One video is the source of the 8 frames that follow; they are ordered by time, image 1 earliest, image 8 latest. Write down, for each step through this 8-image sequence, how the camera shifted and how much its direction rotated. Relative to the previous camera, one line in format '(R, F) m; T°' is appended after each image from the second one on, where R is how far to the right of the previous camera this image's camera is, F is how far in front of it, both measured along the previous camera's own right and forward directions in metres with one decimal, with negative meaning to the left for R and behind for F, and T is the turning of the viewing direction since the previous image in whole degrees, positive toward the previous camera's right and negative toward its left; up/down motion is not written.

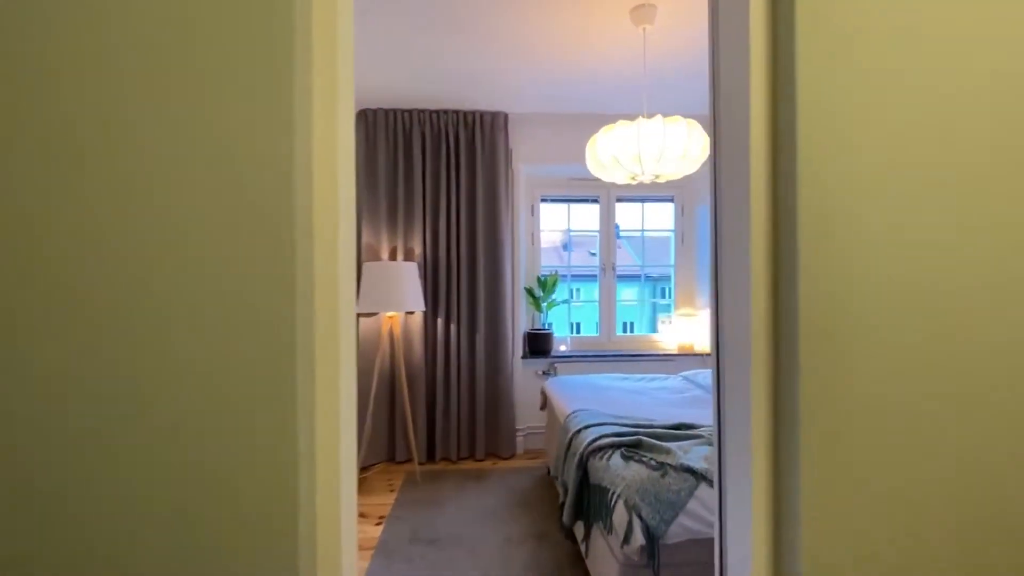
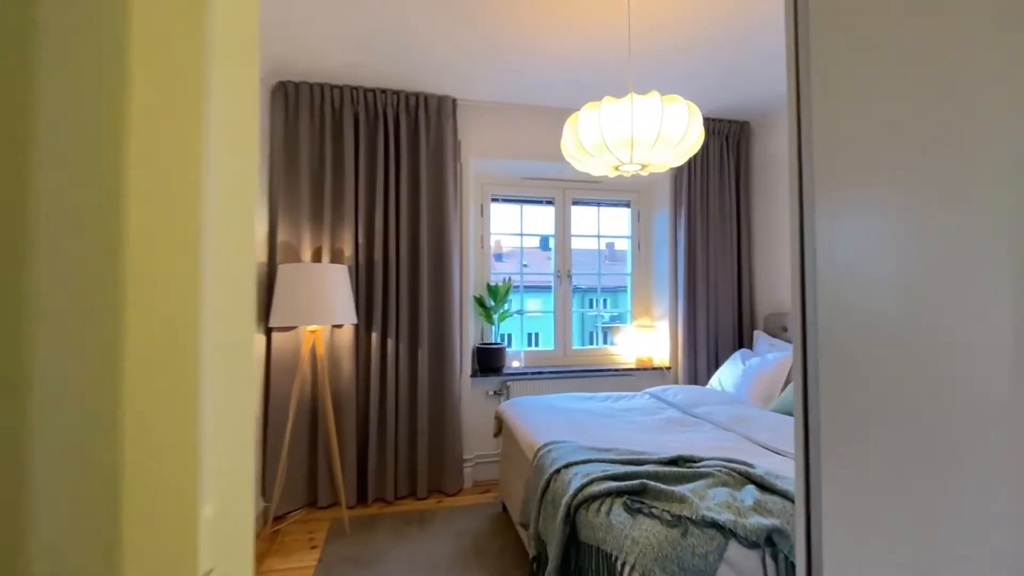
(-0.1, +0.4) m; +9°
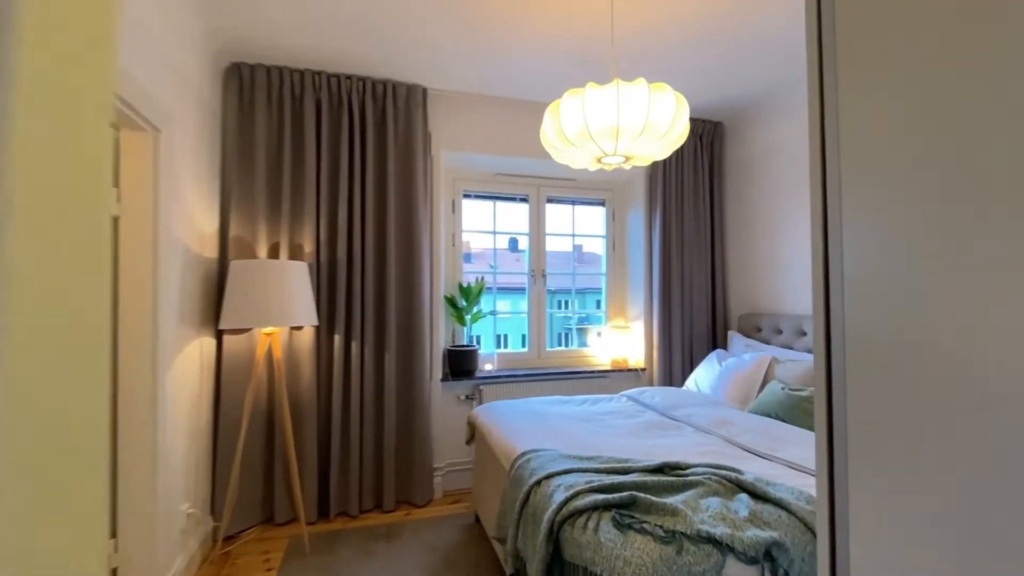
(0.0, +0.1) m; +4°
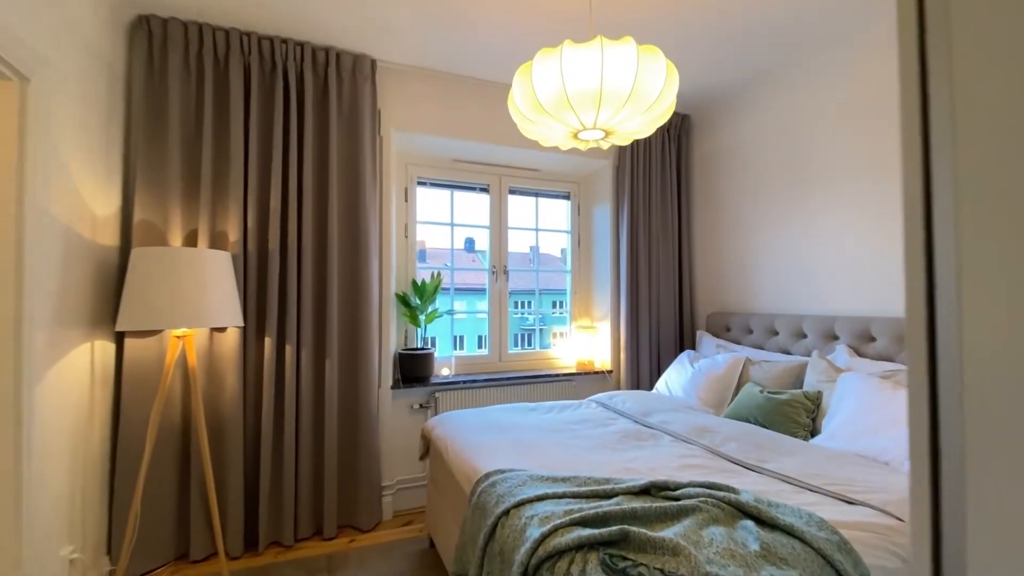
(0.0, +0.3) m; +5°
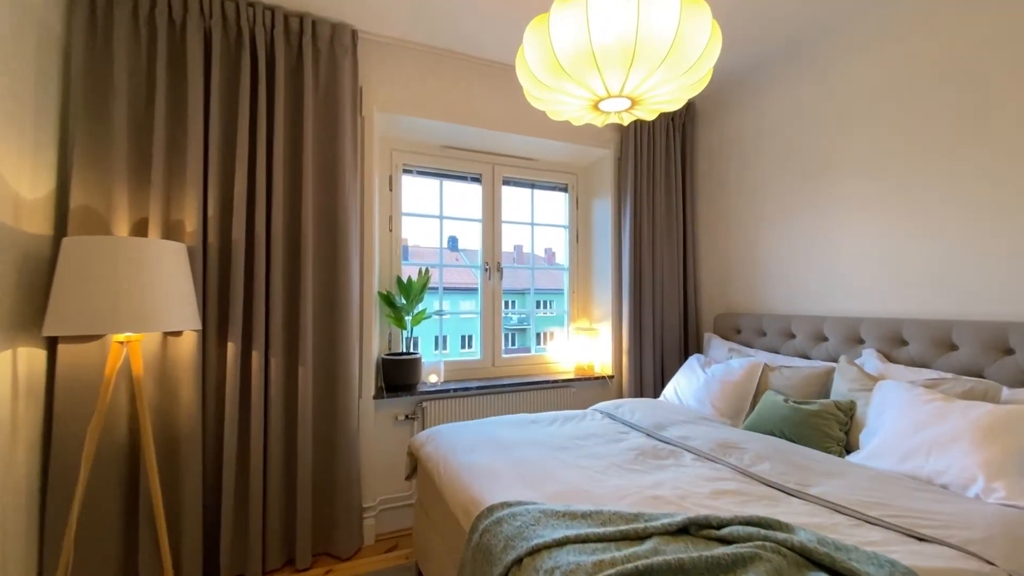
(-0.1, +0.3) m; +2°
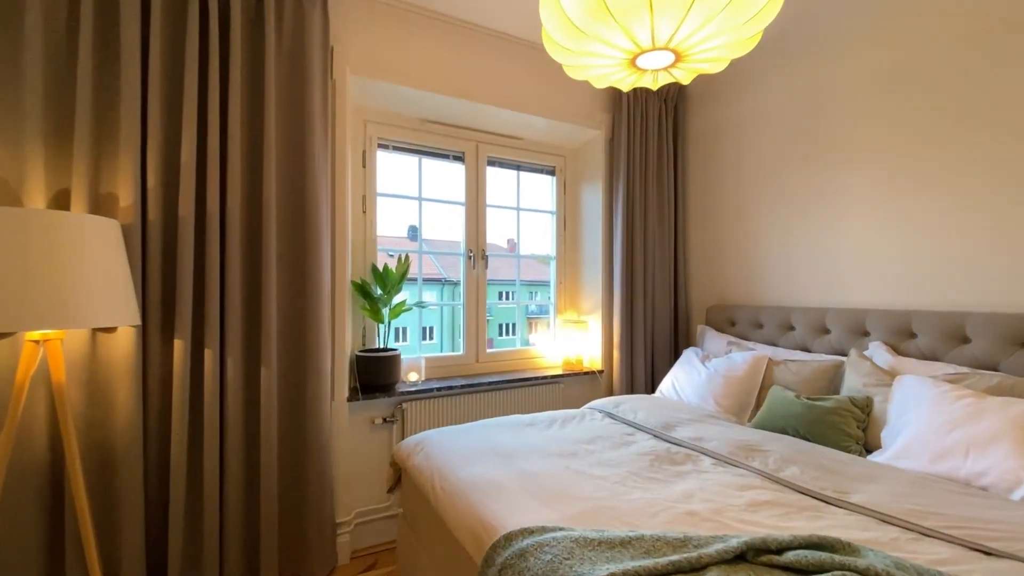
(-0.2, +0.2) m; +5°
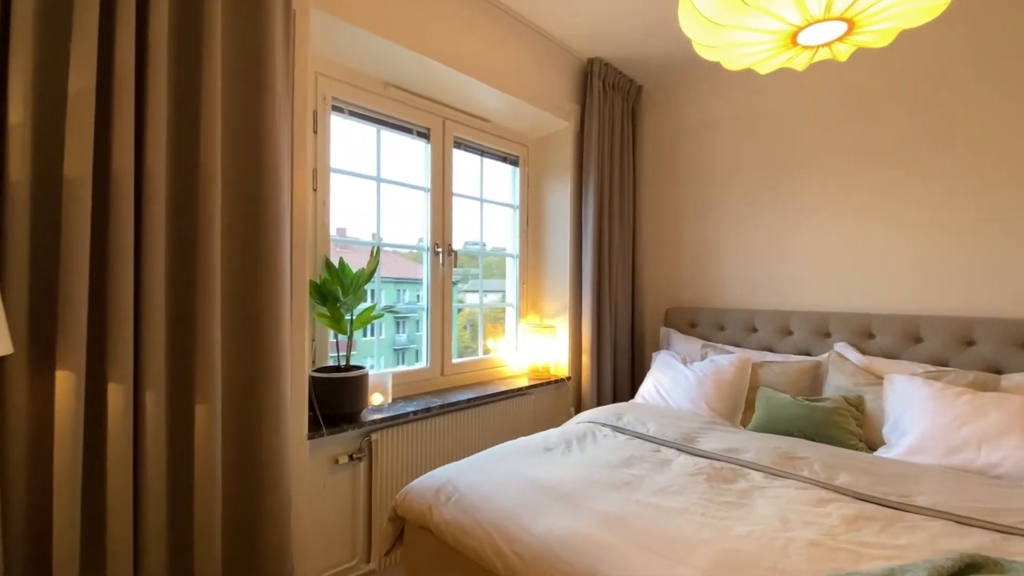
(-0.6, +0.4) m; +17°
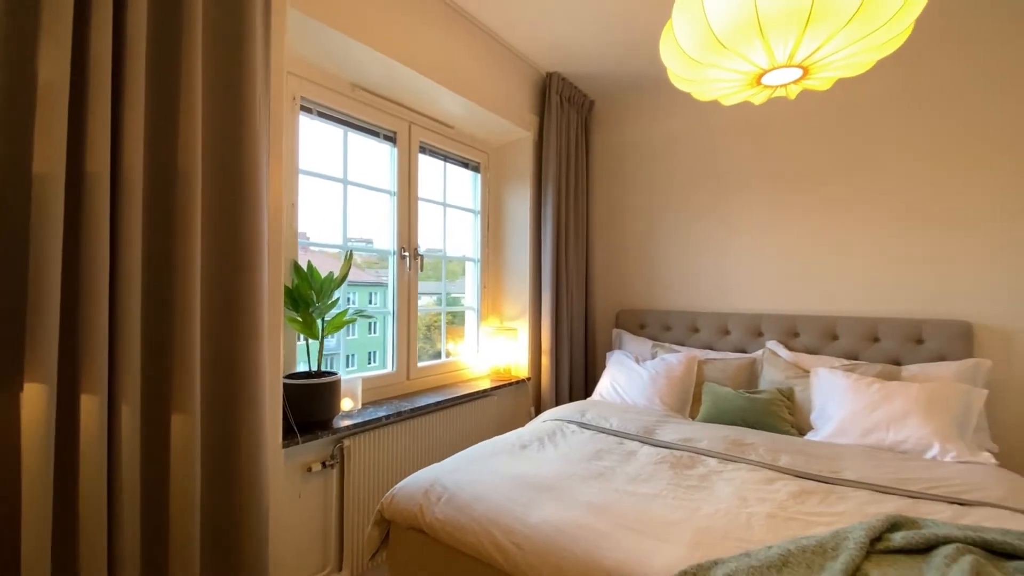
(-0.2, -0.1) m; +8°
